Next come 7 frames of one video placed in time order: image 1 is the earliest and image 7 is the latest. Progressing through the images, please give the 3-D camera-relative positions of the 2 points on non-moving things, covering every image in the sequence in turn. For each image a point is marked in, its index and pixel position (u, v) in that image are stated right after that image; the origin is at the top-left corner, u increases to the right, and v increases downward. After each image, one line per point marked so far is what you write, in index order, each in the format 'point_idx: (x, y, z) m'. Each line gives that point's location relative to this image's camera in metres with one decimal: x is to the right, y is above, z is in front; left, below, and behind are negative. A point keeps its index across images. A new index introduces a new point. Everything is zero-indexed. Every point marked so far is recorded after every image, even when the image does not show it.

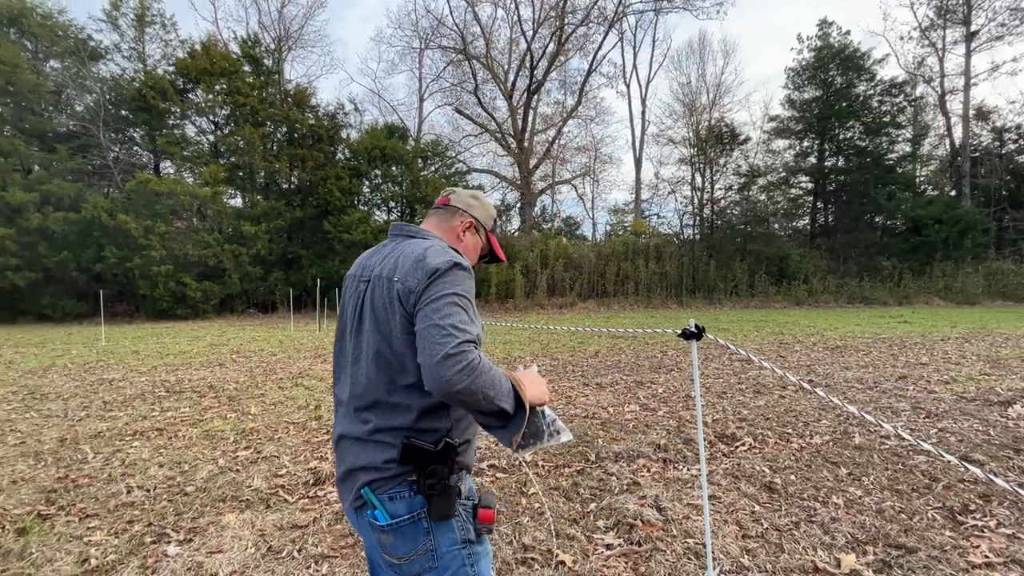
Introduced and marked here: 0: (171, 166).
0: (-12.5, +4.5, +17.7) m
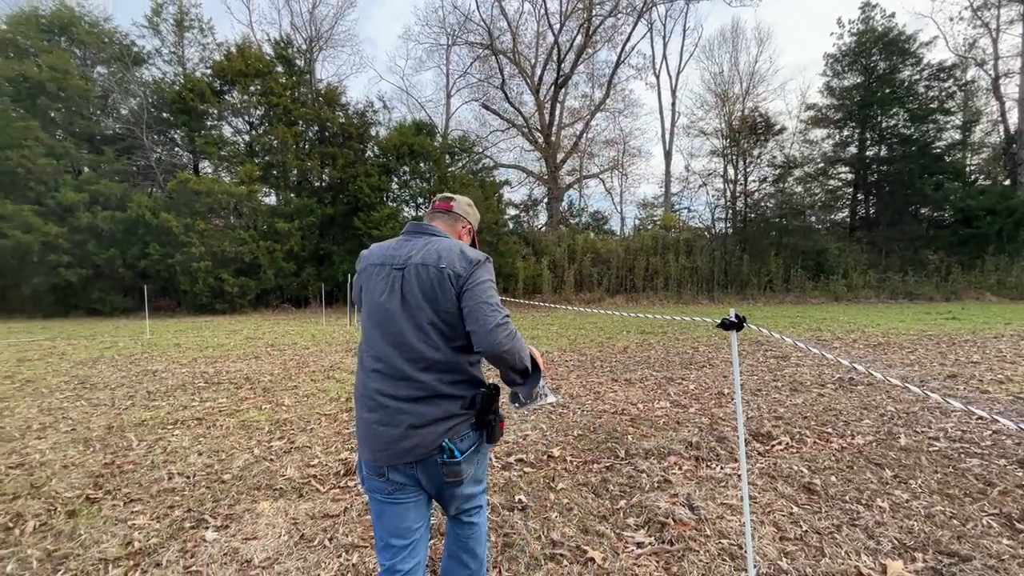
0: (-11.5, +4.7, +18.3) m
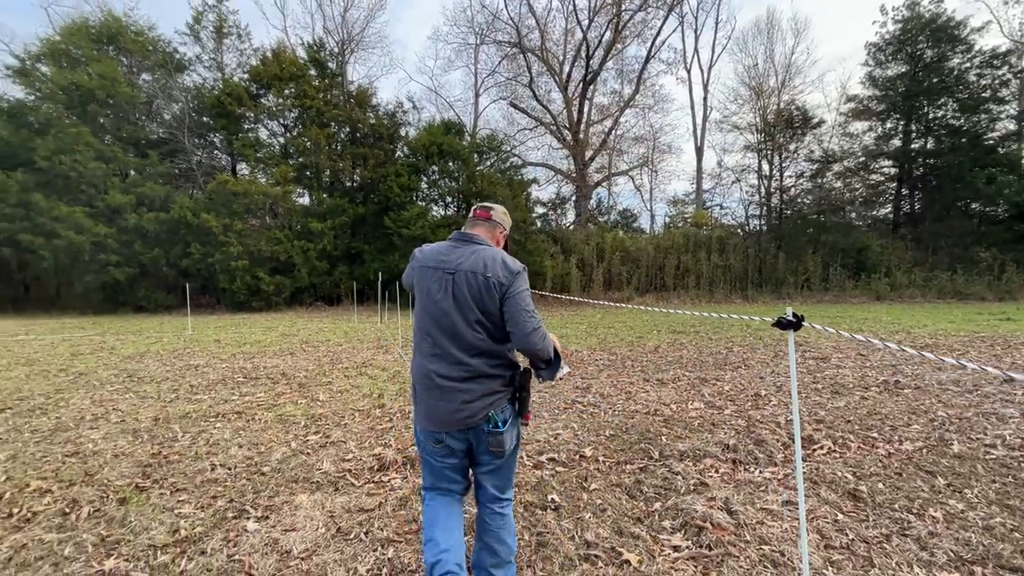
0: (-10.4, +4.7, +18.9) m
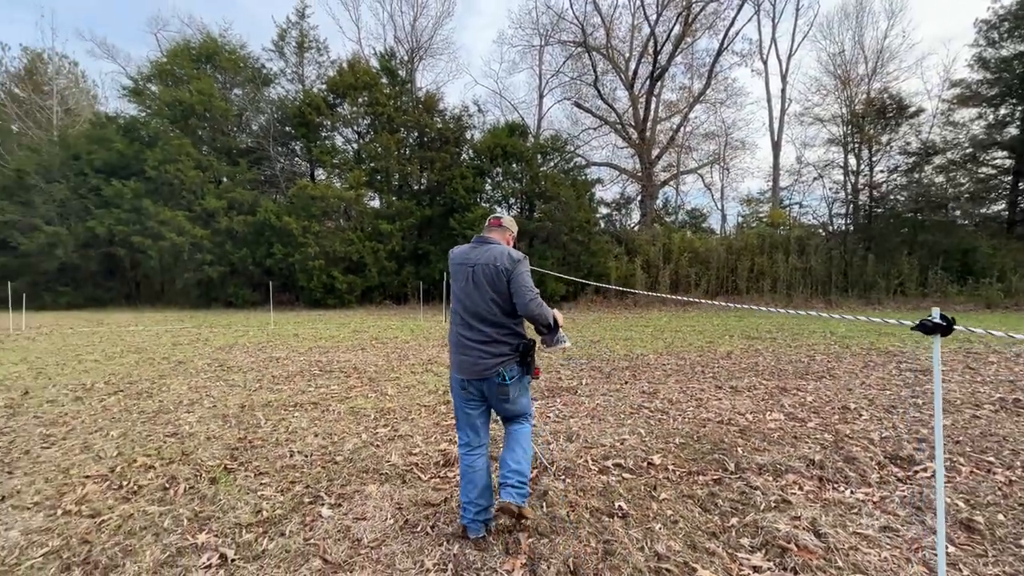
0: (-7.8, +4.8, +20.0) m
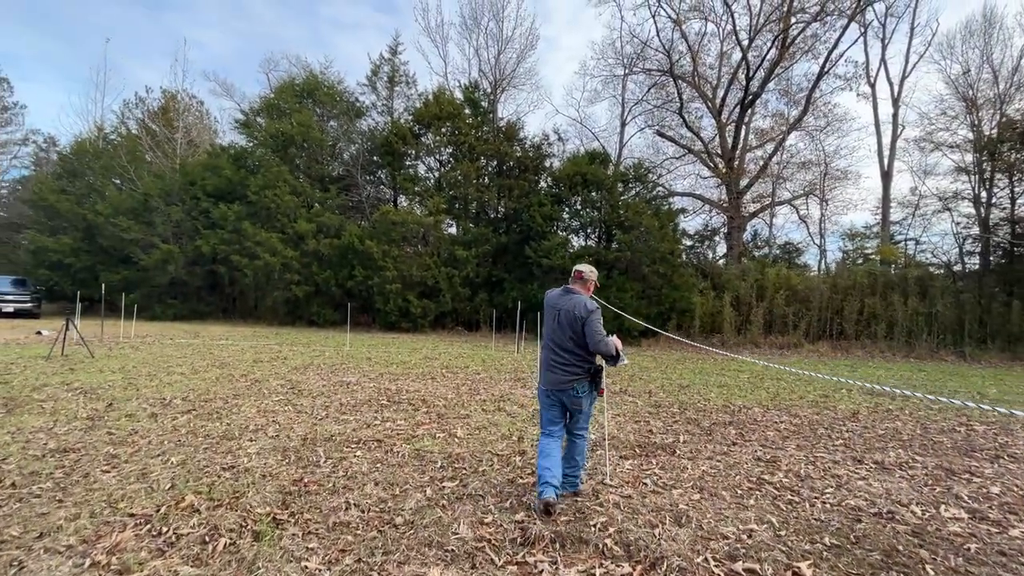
0: (-4.5, +3.8, +20.6) m
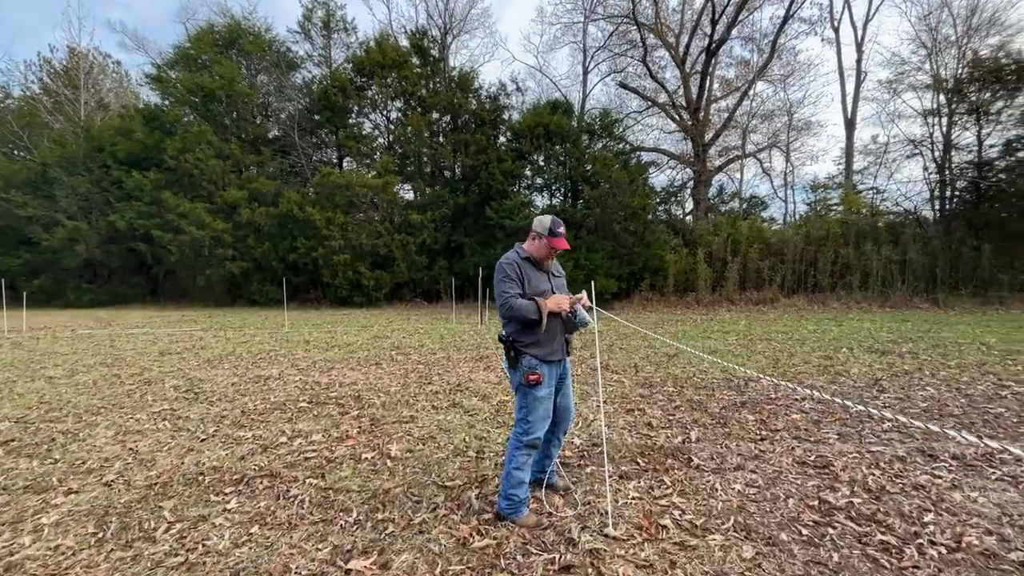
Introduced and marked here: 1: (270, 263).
0: (-6.2, +4.9, +18.5) m
1: (-8.8, +0.9, +17.5) m
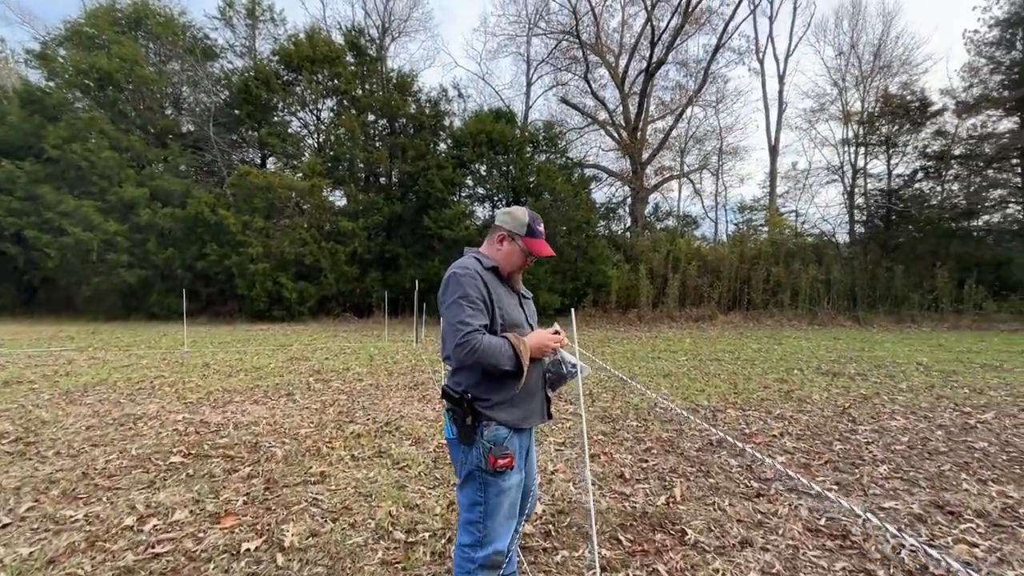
0: (-8.4, +4.5, +16.8) m
1: (-10.9, +0.5, +15.4) m
